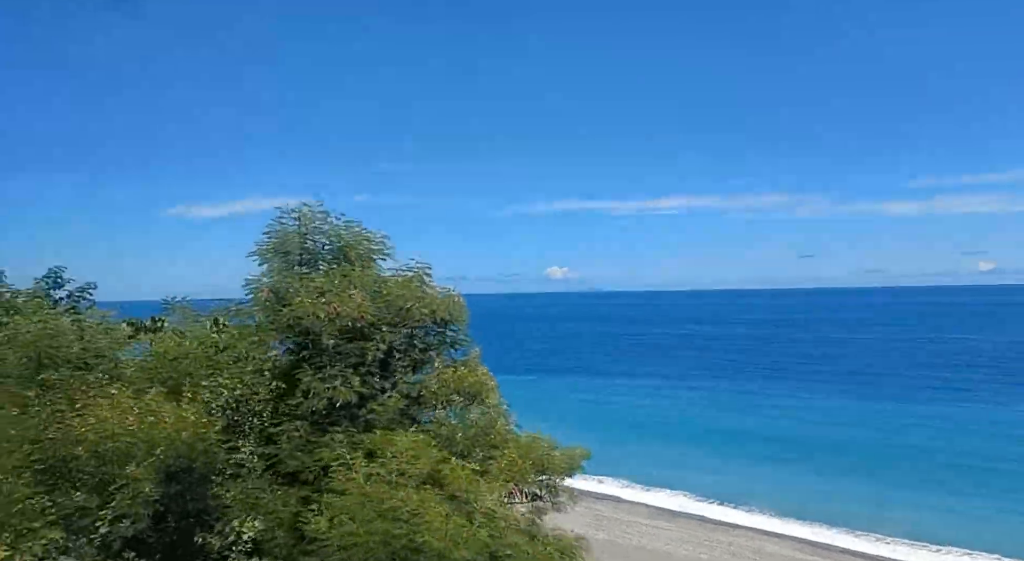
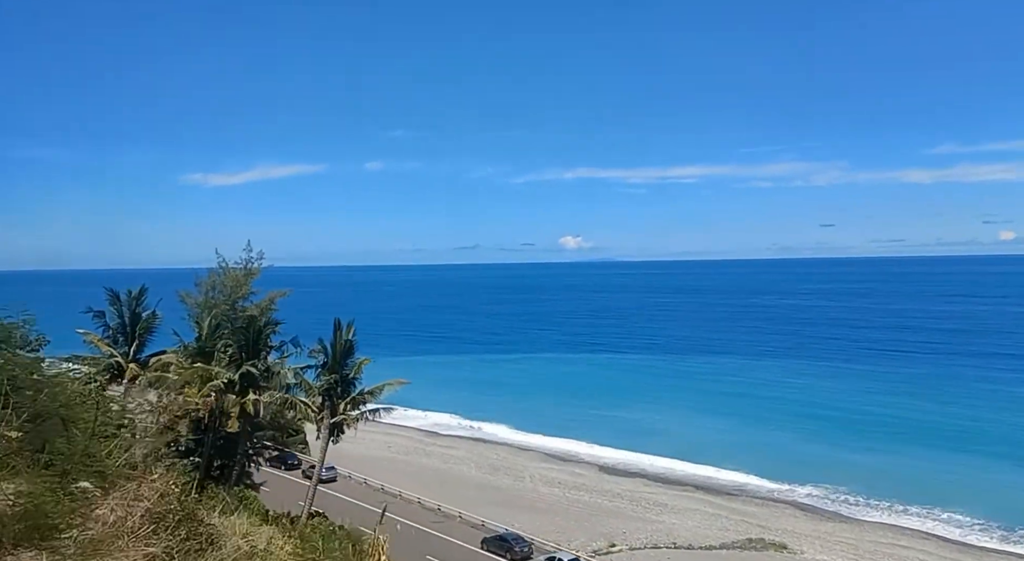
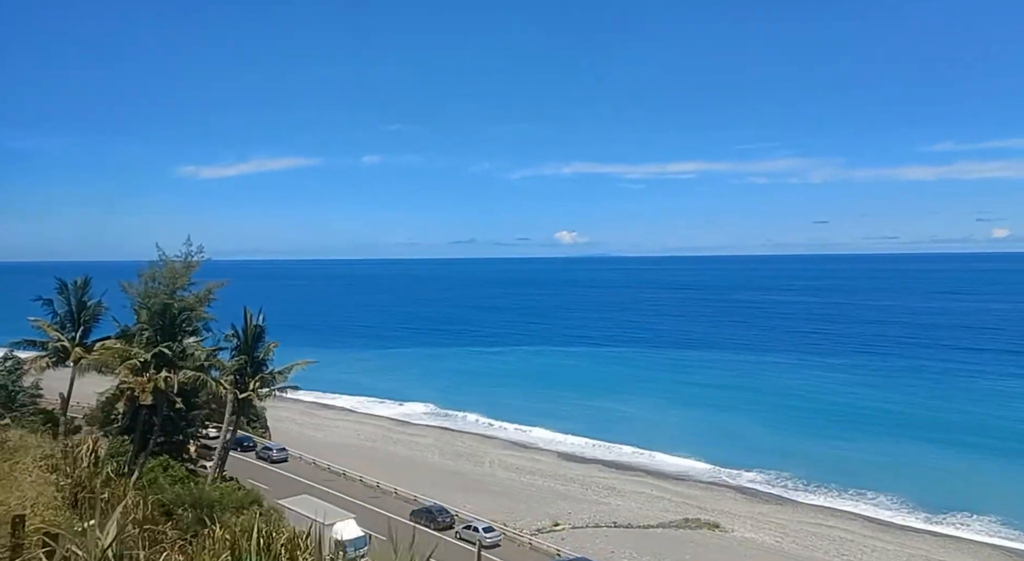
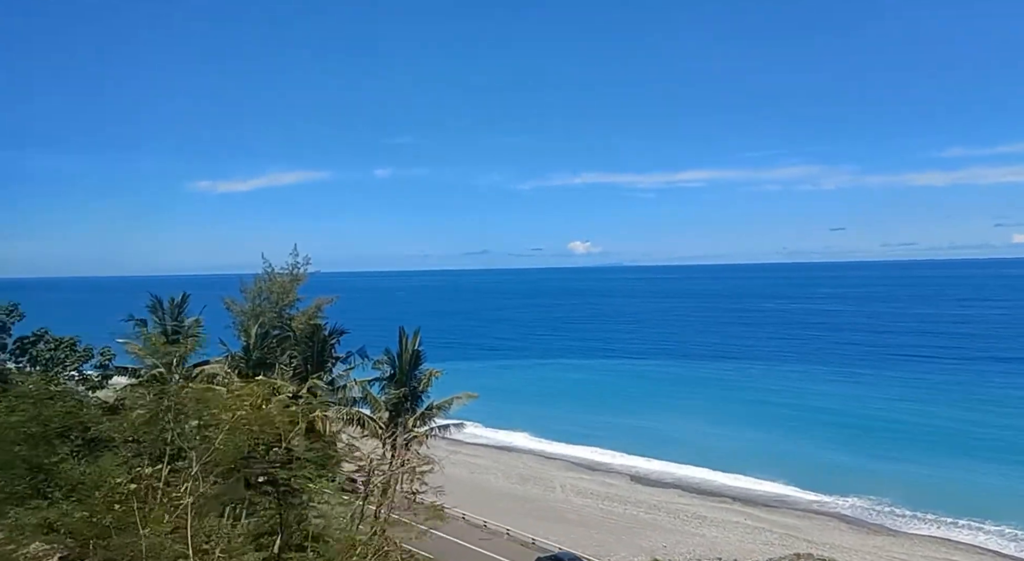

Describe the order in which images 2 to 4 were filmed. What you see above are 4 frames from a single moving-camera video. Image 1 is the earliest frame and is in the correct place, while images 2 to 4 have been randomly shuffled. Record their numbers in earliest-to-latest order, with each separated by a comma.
3, 2, 4
